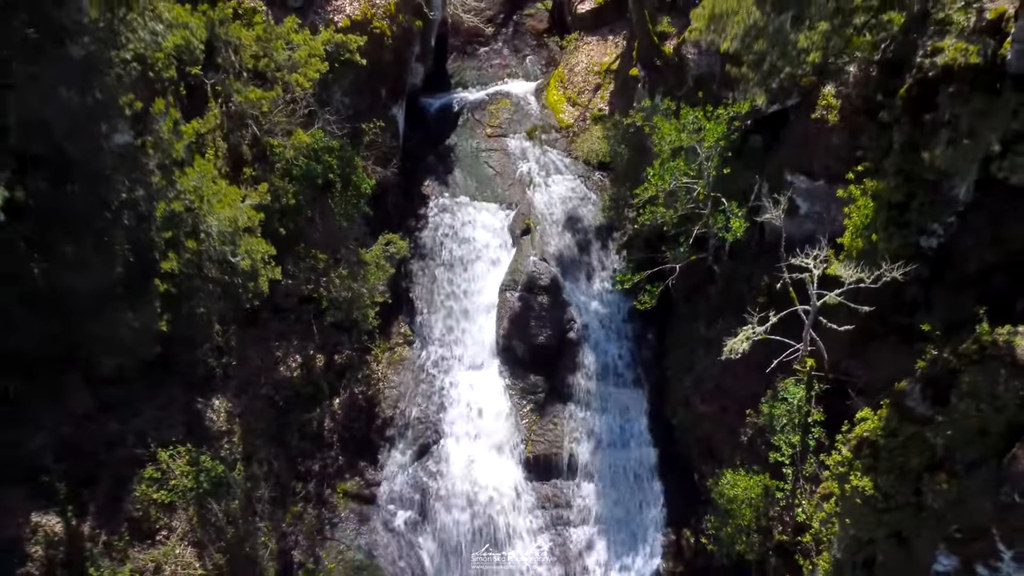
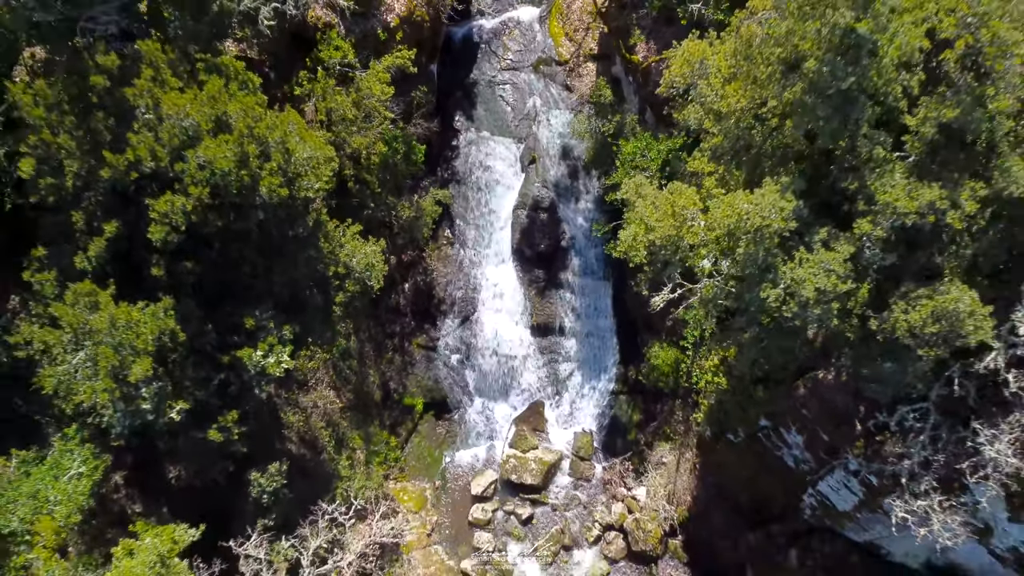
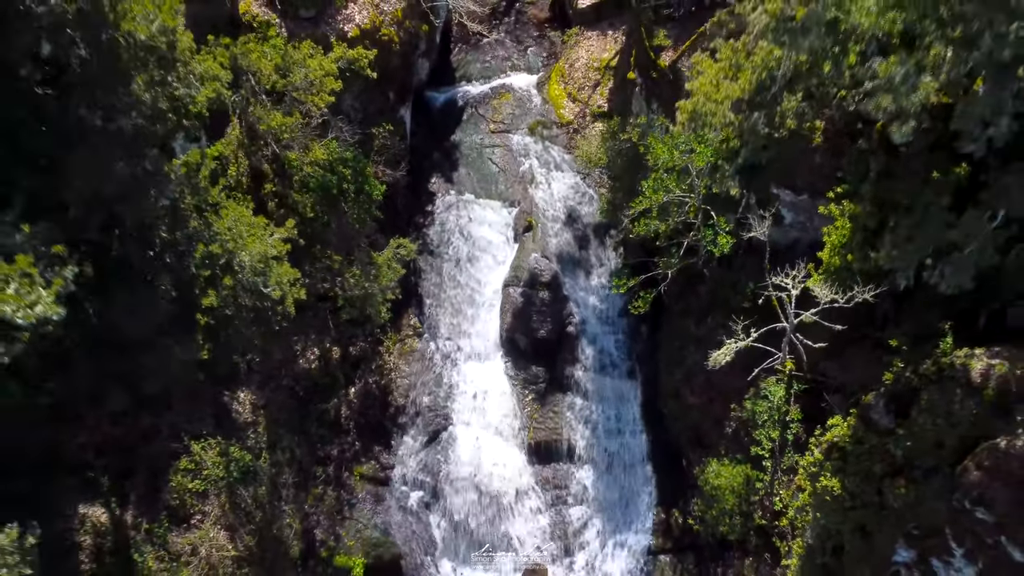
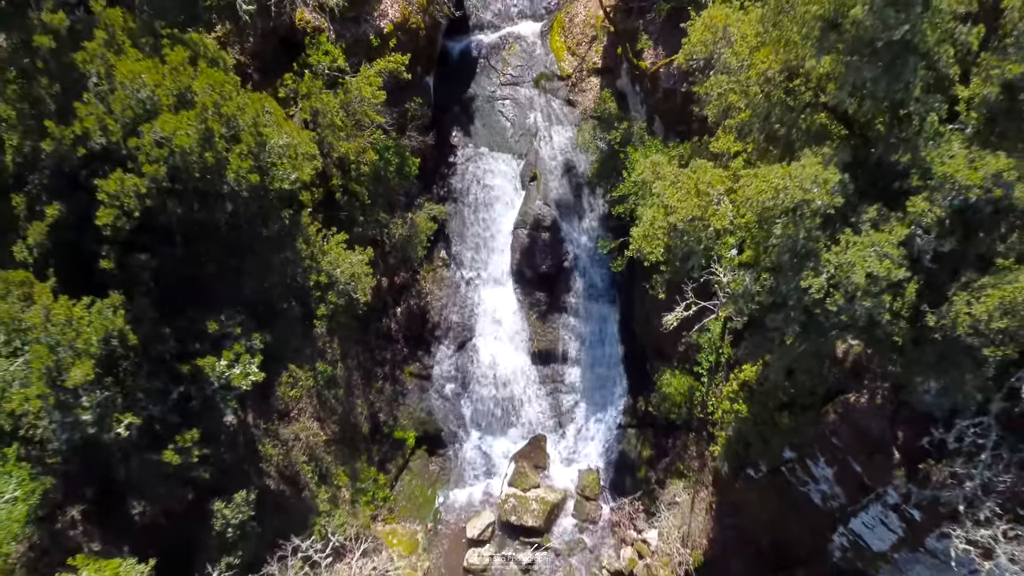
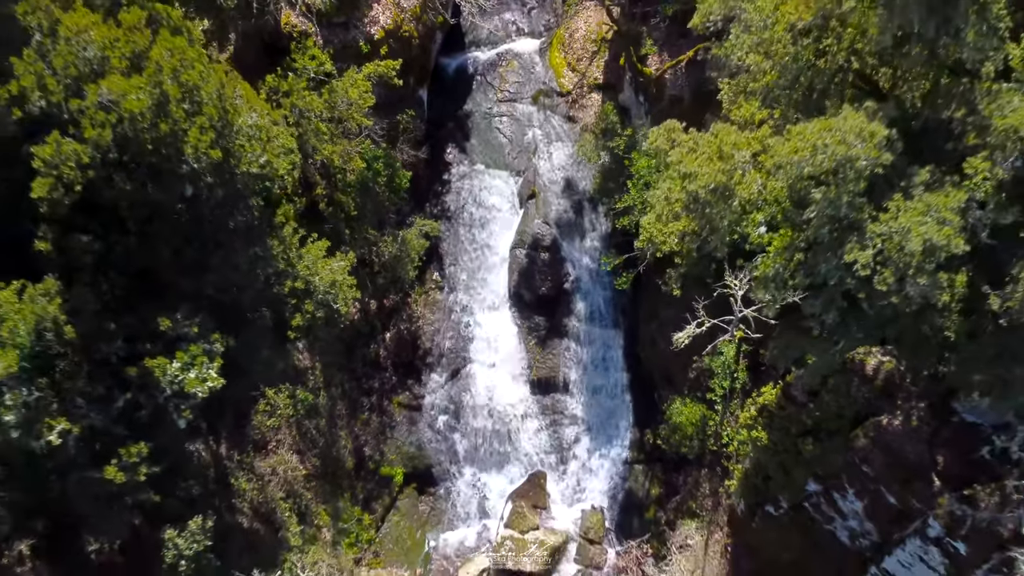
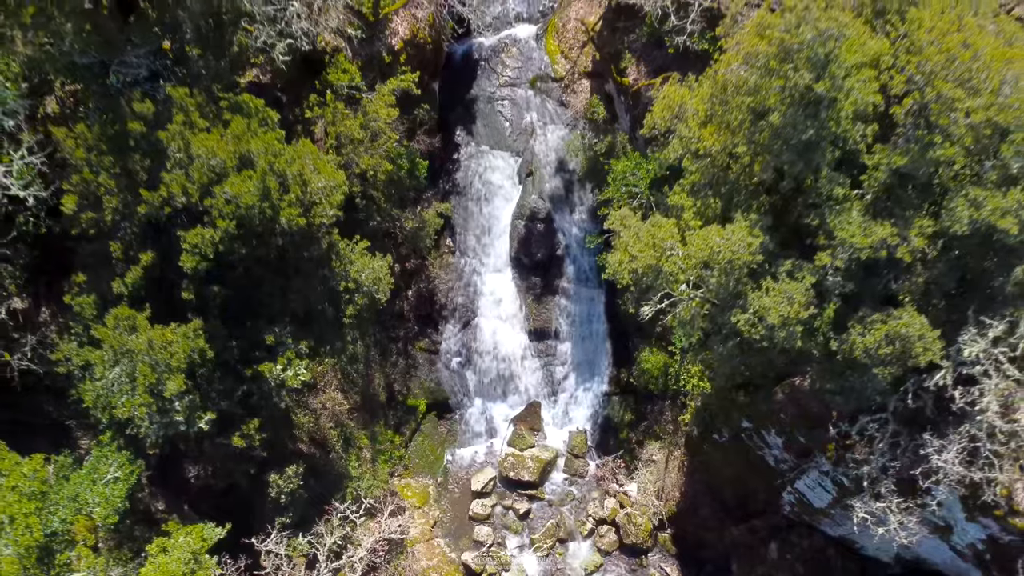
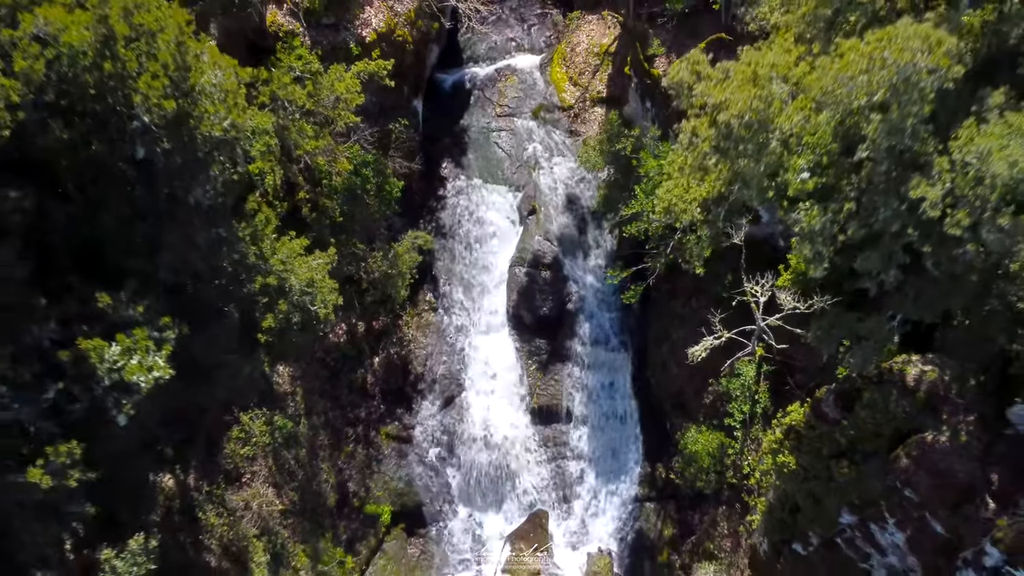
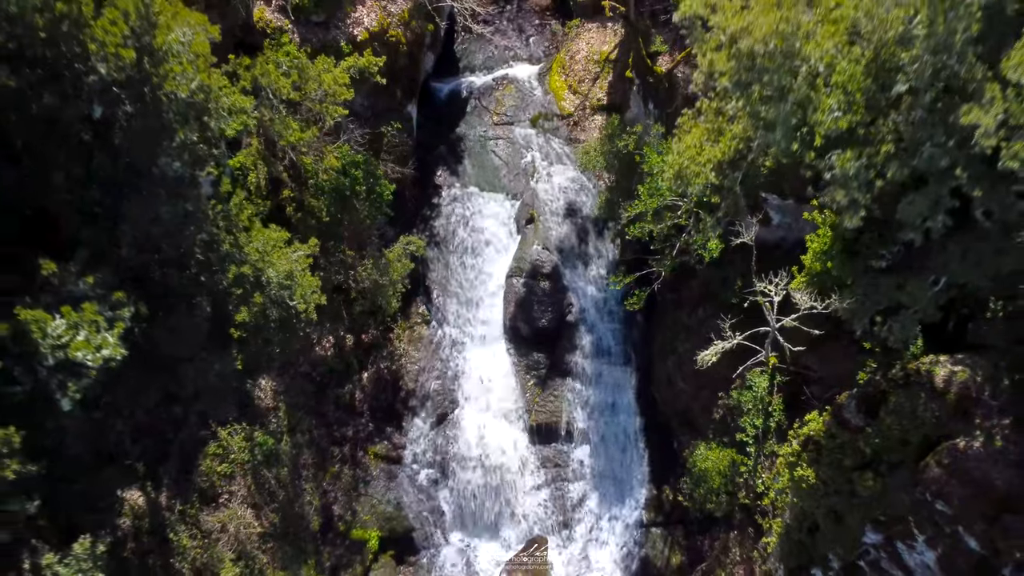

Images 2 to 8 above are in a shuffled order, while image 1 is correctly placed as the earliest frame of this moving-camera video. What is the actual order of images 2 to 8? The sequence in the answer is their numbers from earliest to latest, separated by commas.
3, 8, 7, 5, 4, 2, 6
